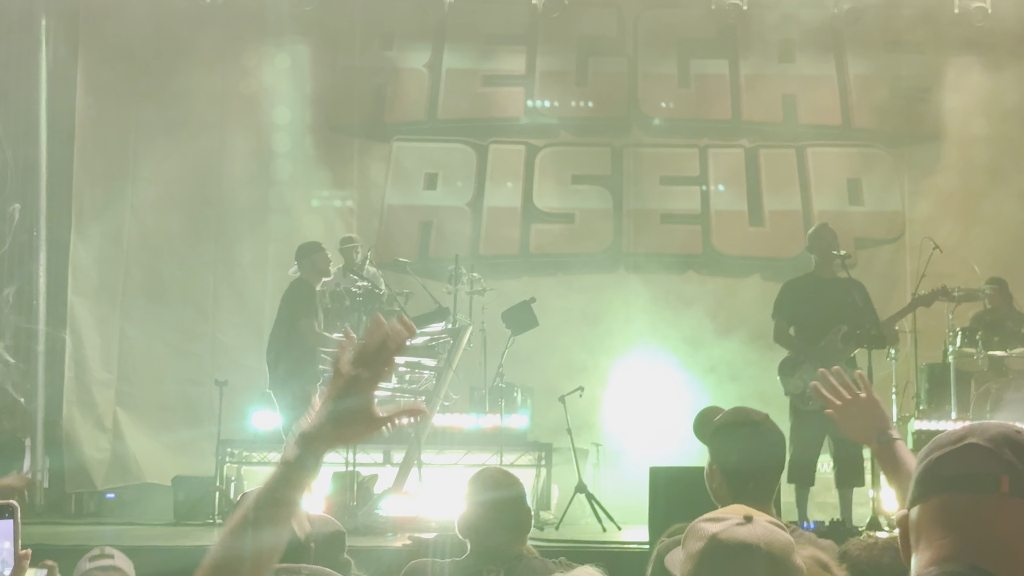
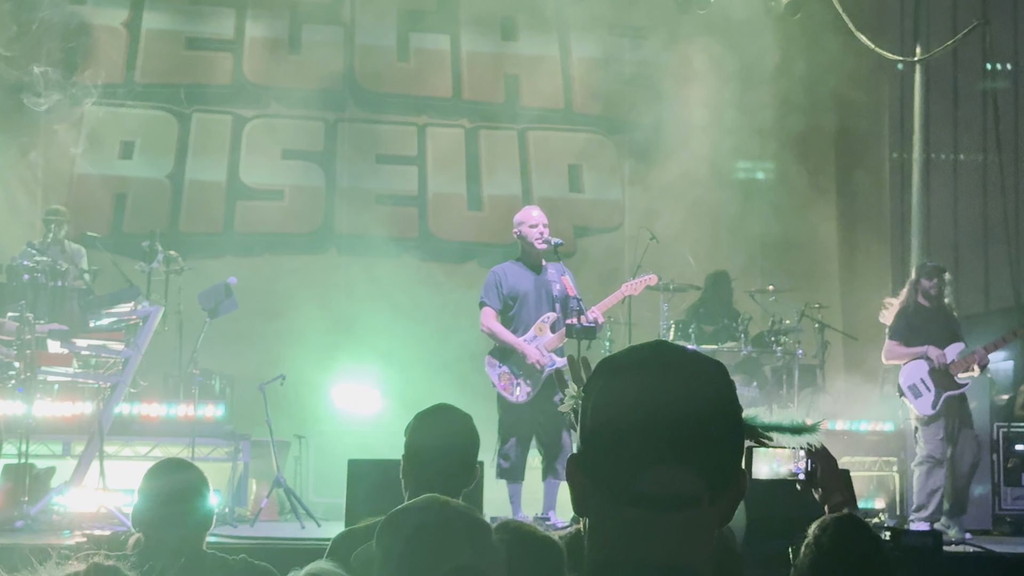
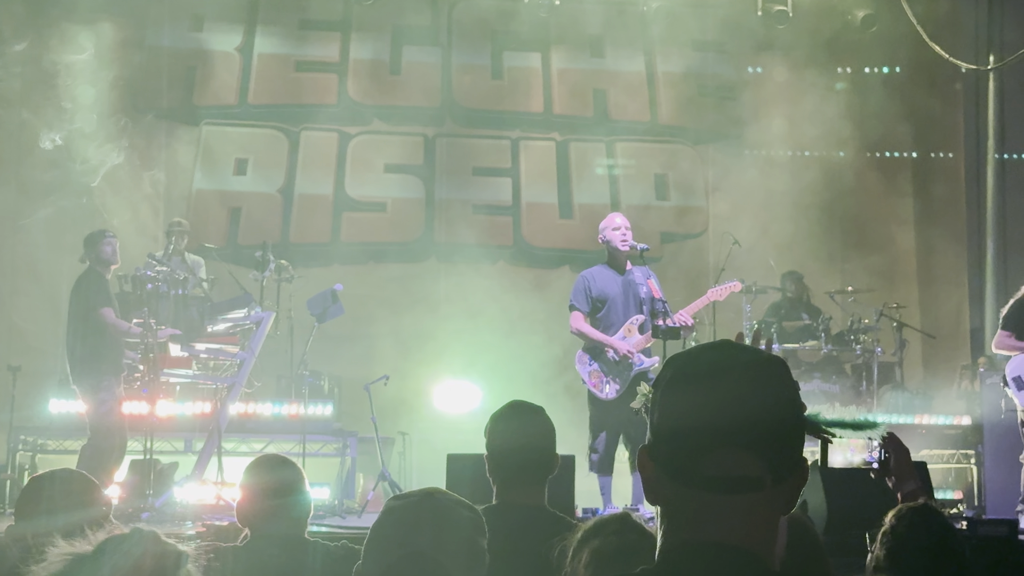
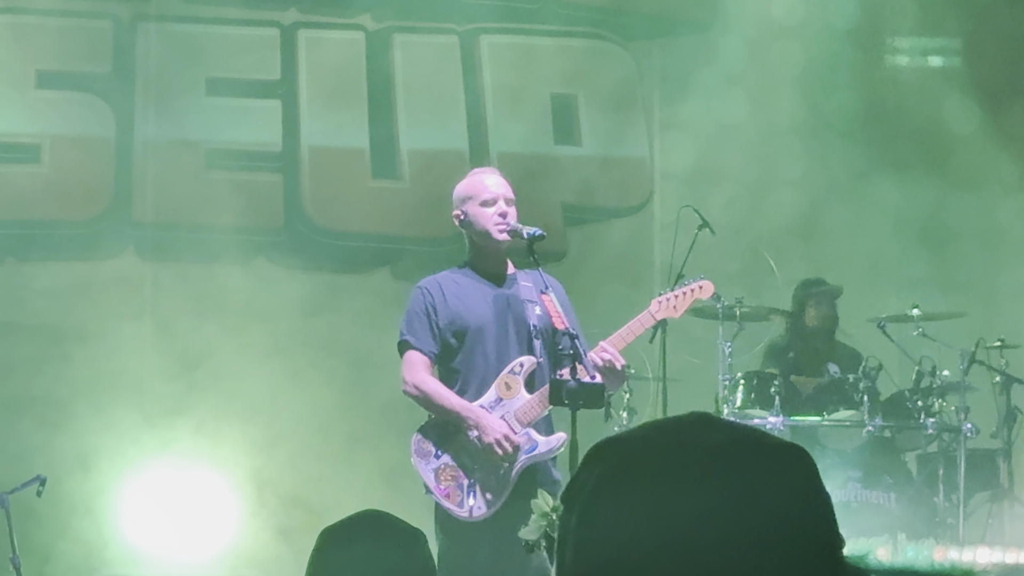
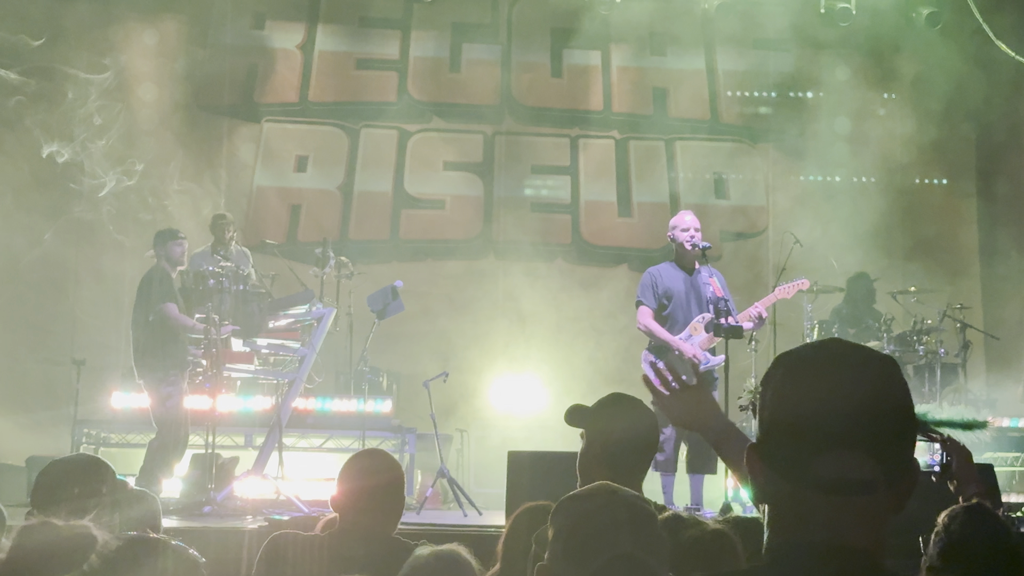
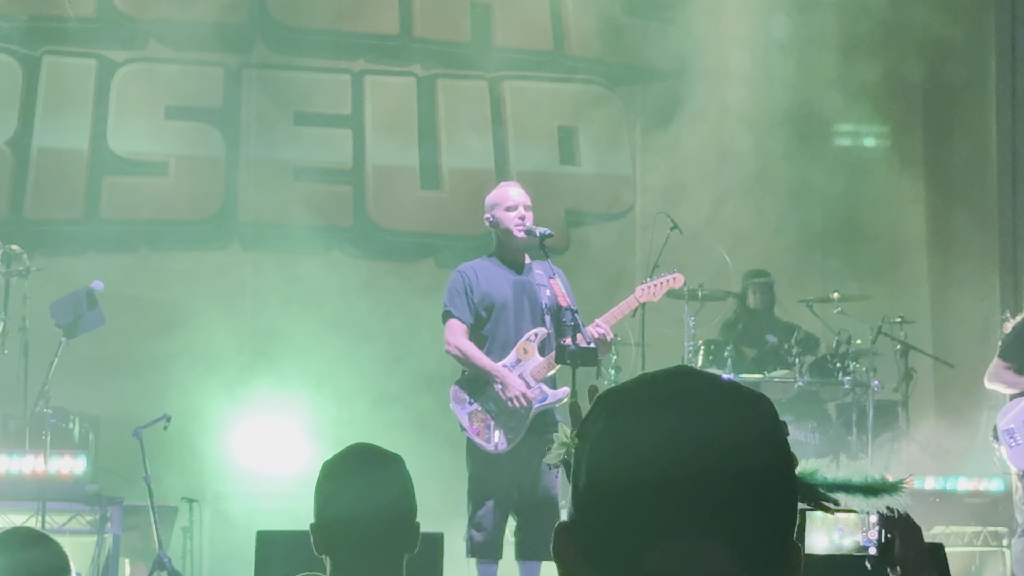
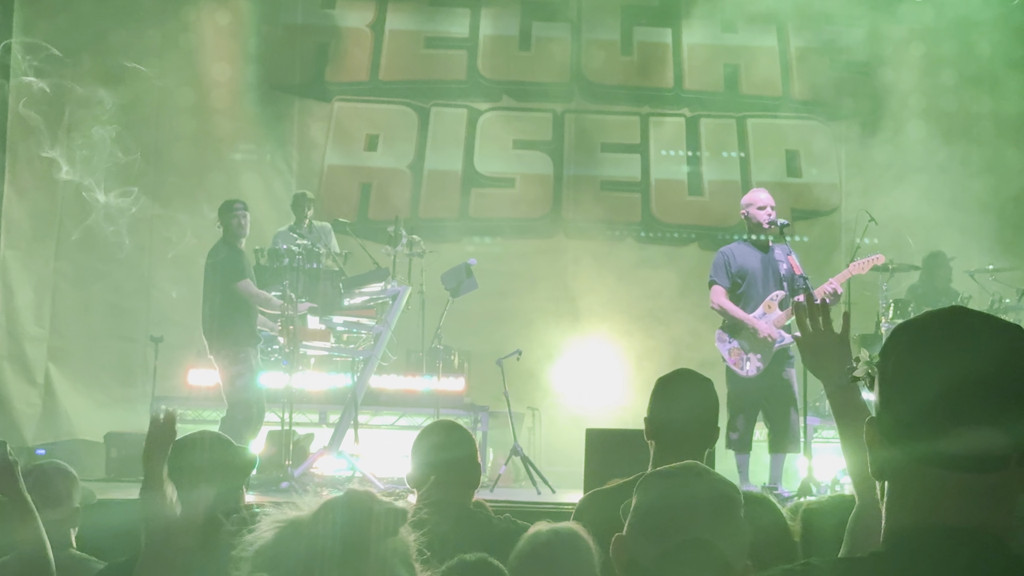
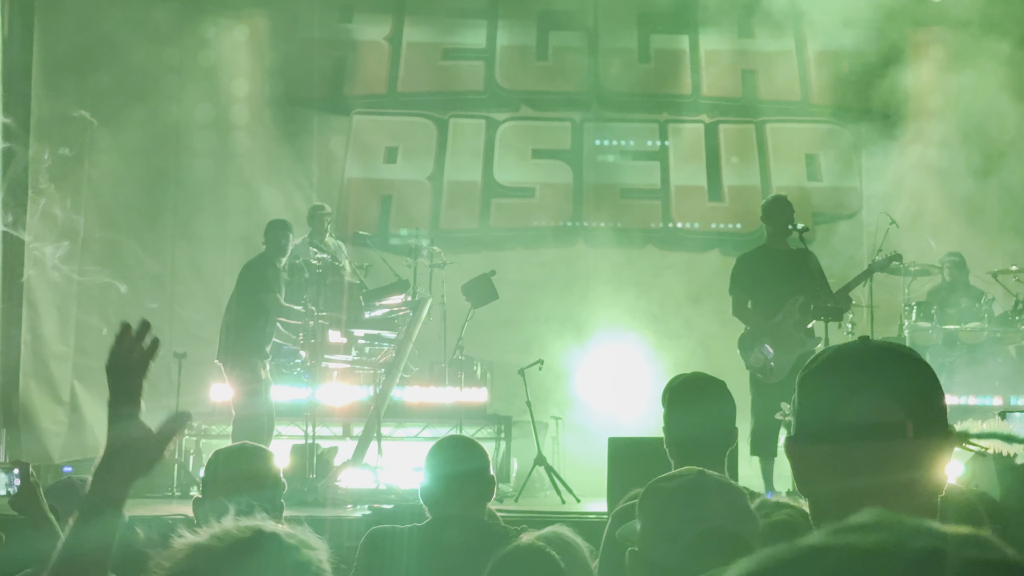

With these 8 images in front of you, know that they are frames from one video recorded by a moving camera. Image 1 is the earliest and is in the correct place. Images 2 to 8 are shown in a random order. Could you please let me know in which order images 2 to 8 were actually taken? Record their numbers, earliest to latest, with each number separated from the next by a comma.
8, 7, 5, 3, 2, 6, 4
